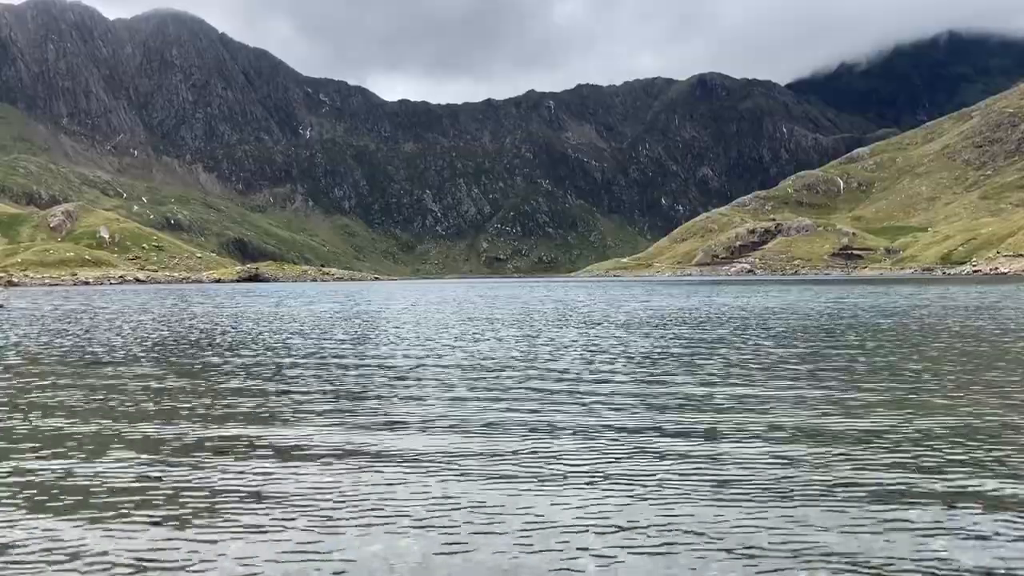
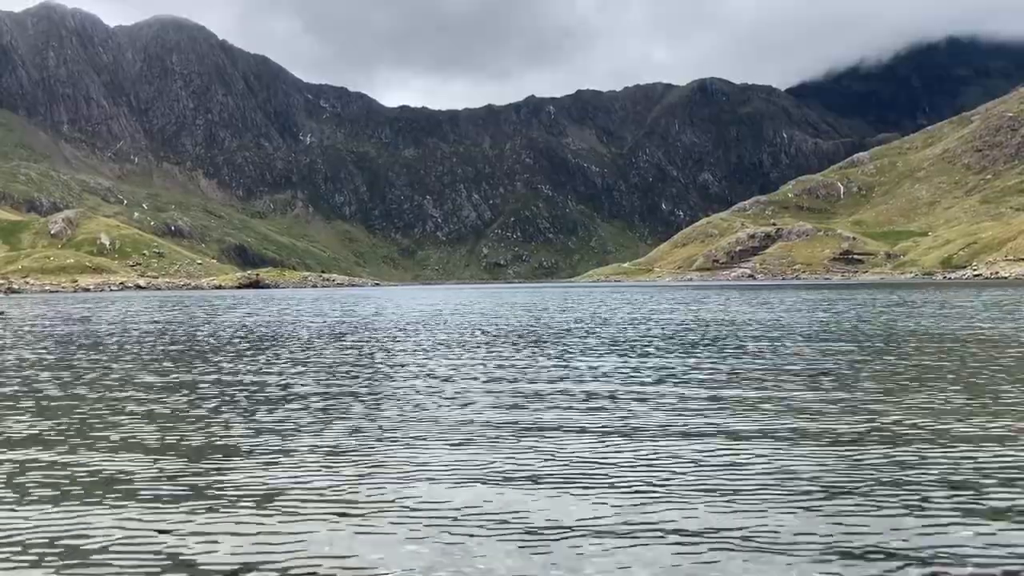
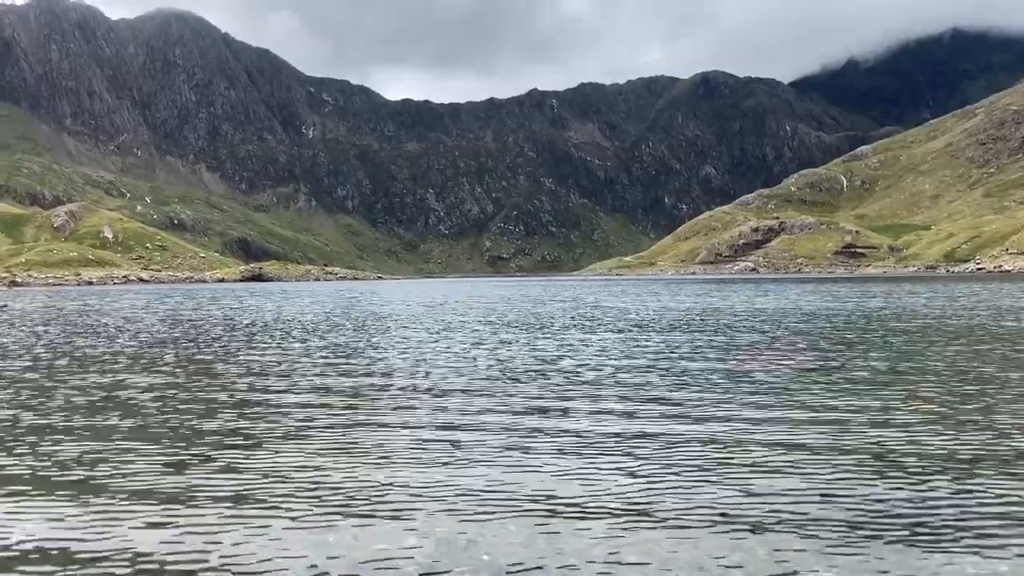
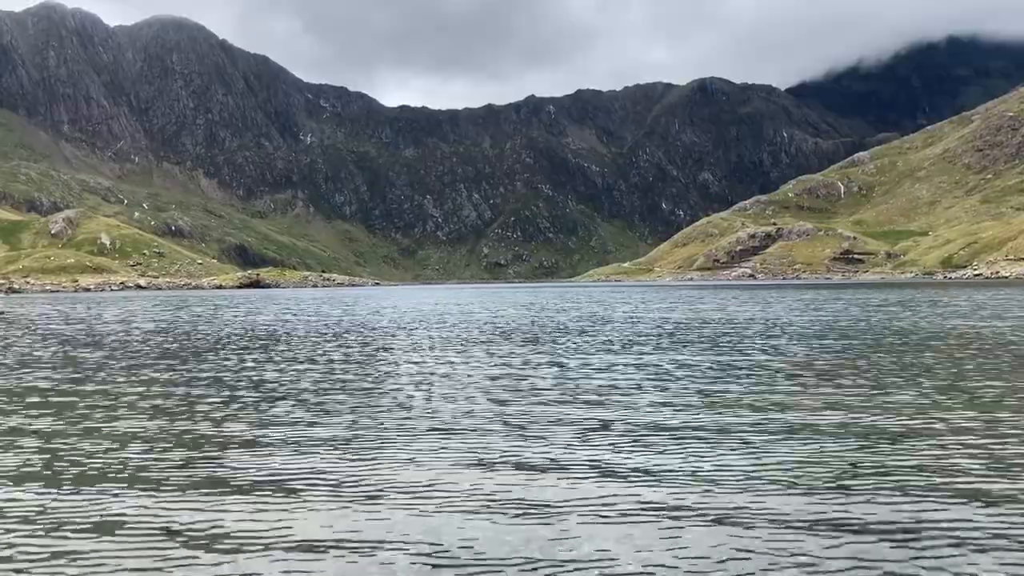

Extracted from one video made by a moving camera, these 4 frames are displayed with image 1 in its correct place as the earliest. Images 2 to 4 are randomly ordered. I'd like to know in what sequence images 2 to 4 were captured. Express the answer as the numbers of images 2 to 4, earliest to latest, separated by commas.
3, 4, 2
